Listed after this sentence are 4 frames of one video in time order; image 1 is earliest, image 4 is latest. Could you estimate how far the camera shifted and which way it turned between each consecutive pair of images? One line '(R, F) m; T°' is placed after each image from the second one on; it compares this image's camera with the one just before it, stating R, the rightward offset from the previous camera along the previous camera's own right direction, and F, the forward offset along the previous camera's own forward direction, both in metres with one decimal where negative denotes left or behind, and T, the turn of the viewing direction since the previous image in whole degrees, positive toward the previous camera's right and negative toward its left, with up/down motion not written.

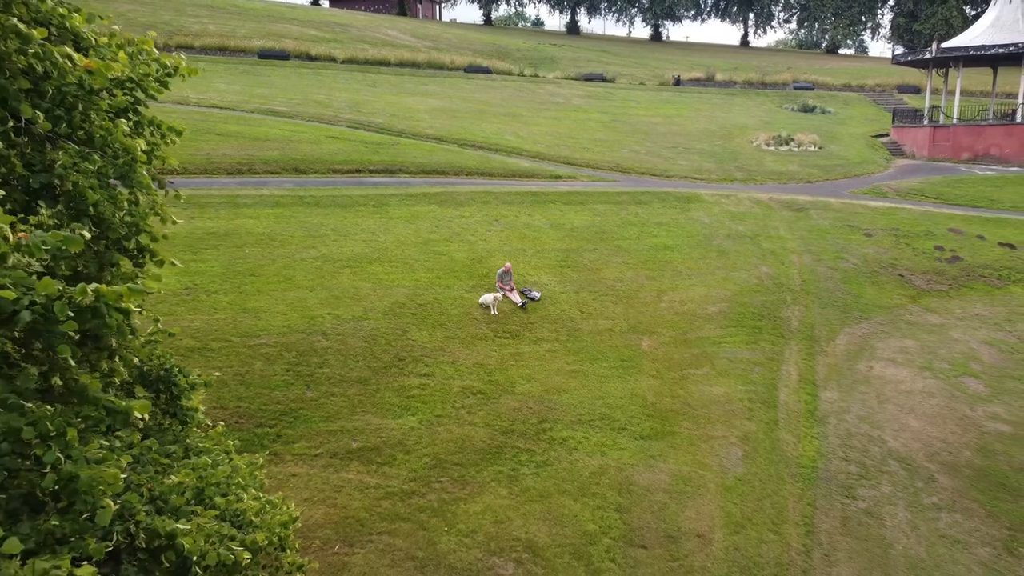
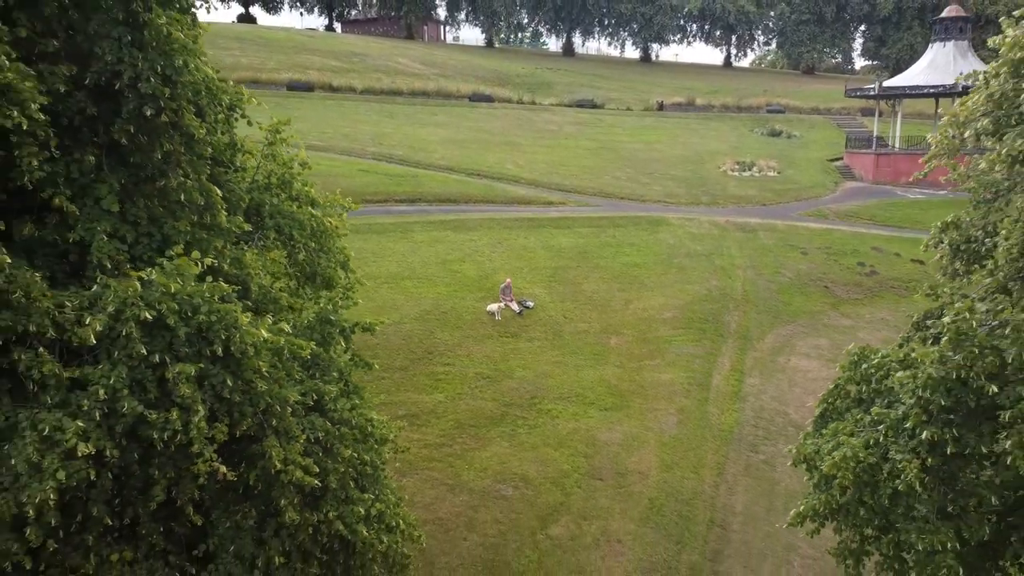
(0.0, -5.2) m; 0°
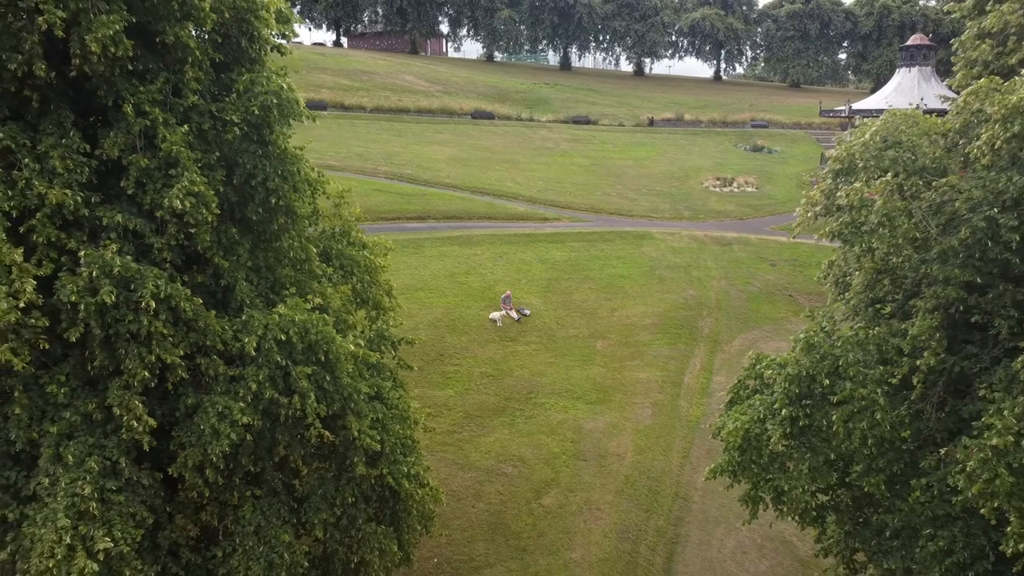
(0.0, -3.3) m; 0°
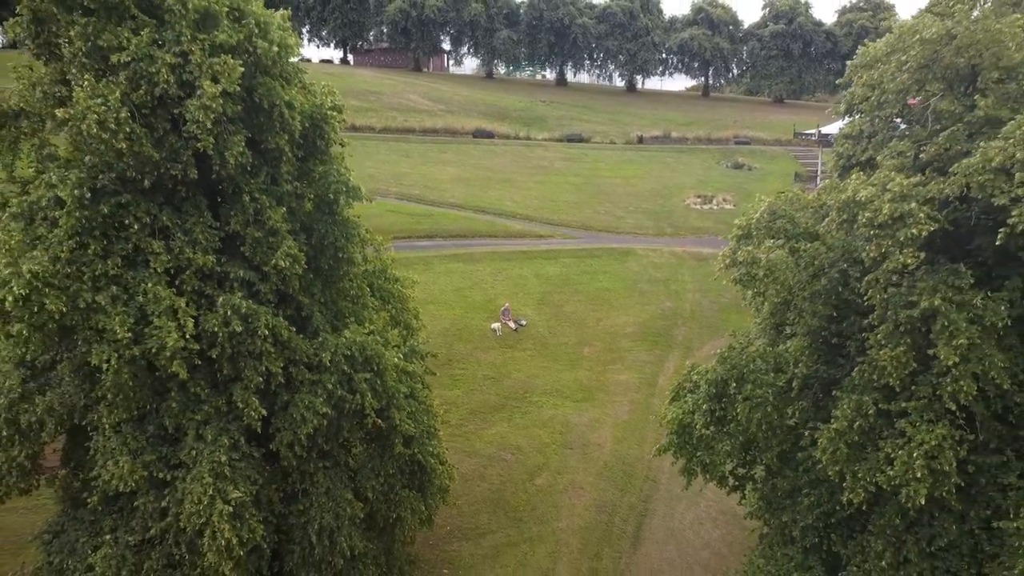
(0.0, -3.9) m; 0°
